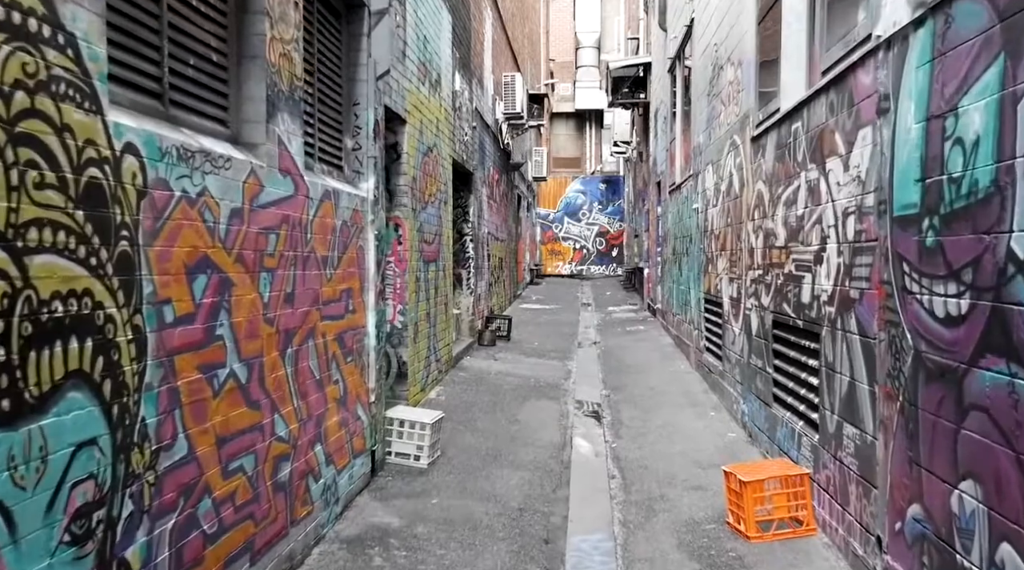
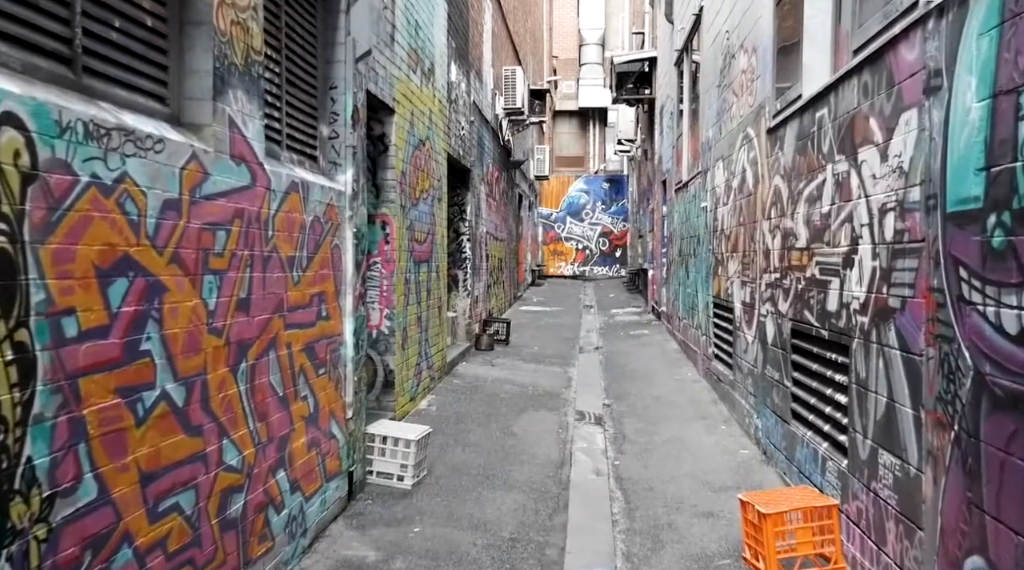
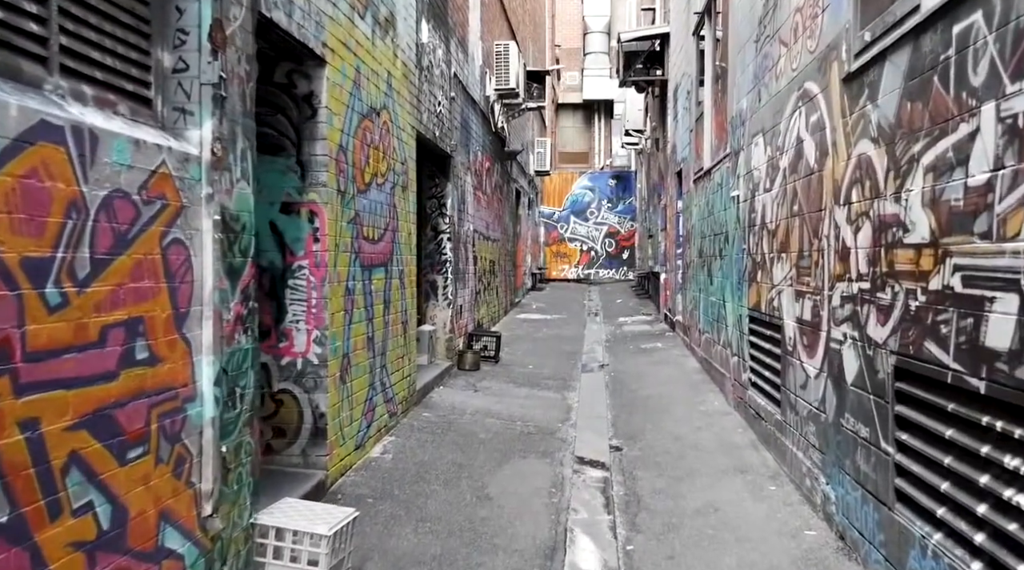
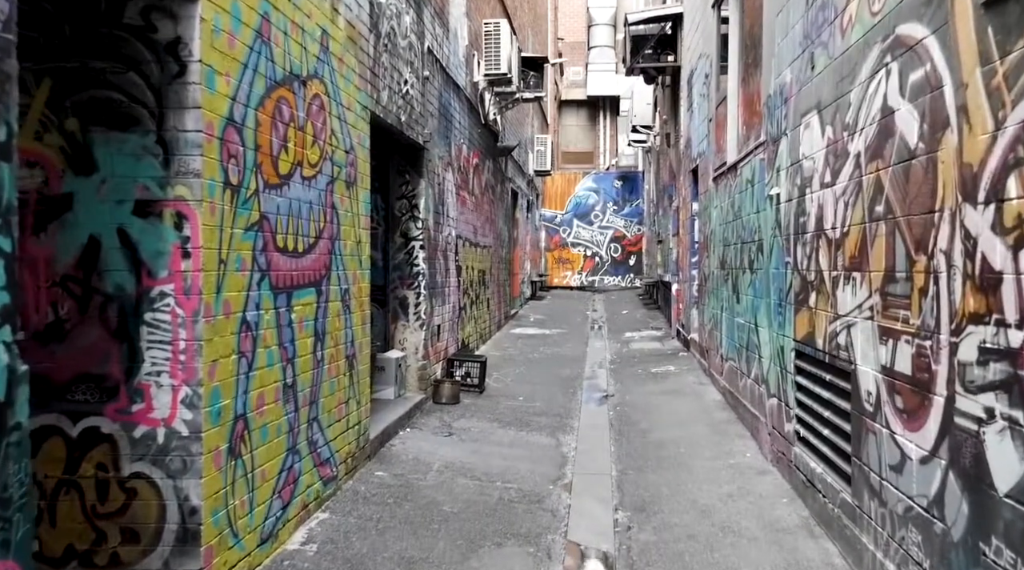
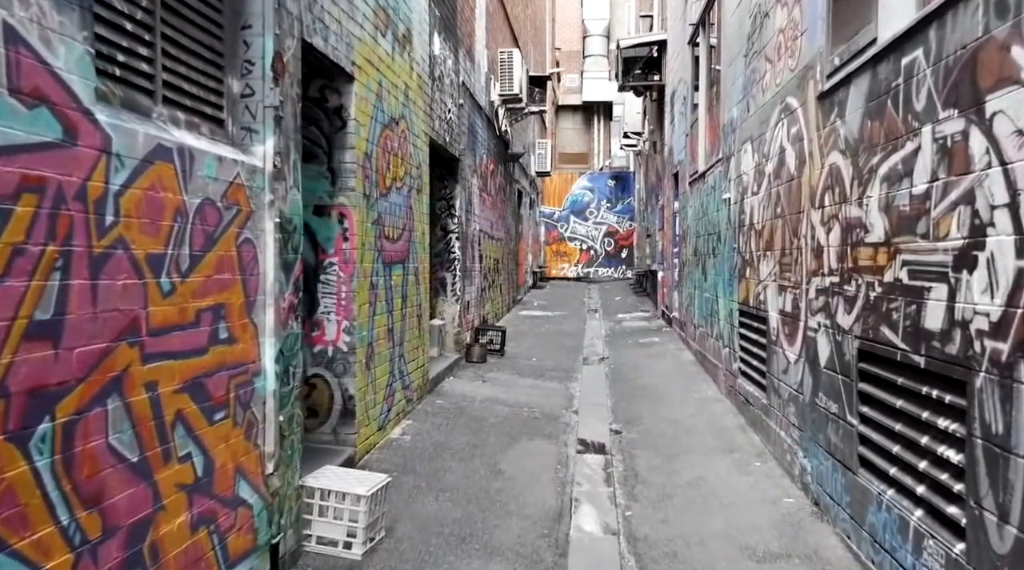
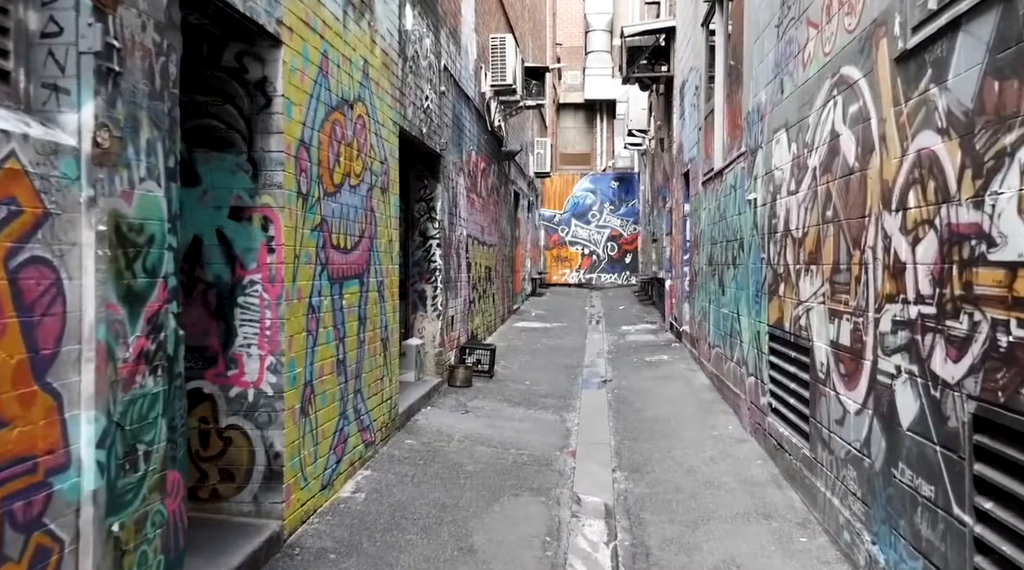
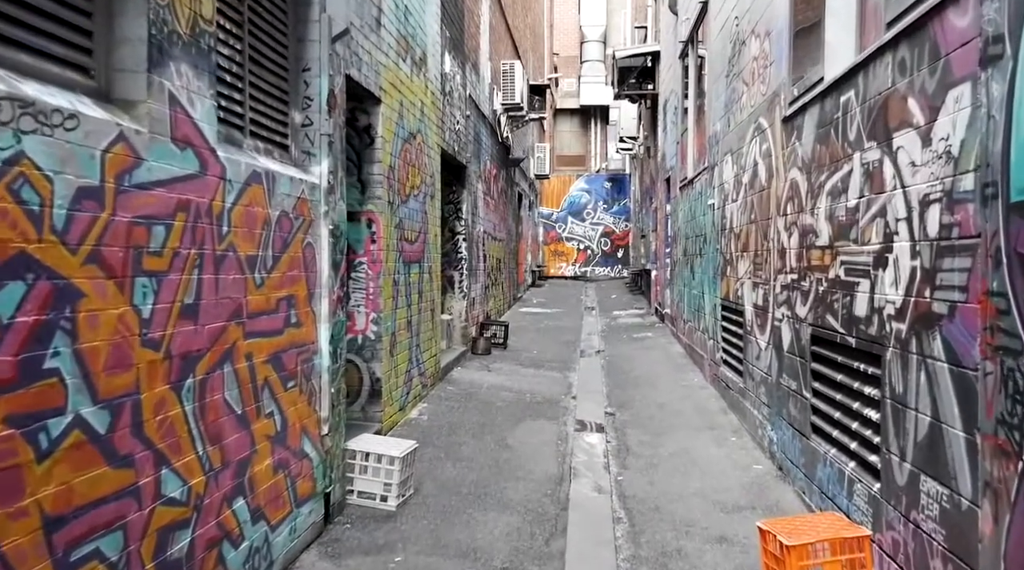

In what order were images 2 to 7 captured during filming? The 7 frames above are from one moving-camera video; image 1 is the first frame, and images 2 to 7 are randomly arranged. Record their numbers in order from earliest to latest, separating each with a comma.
2, 7, 5, 3, 6, 4
